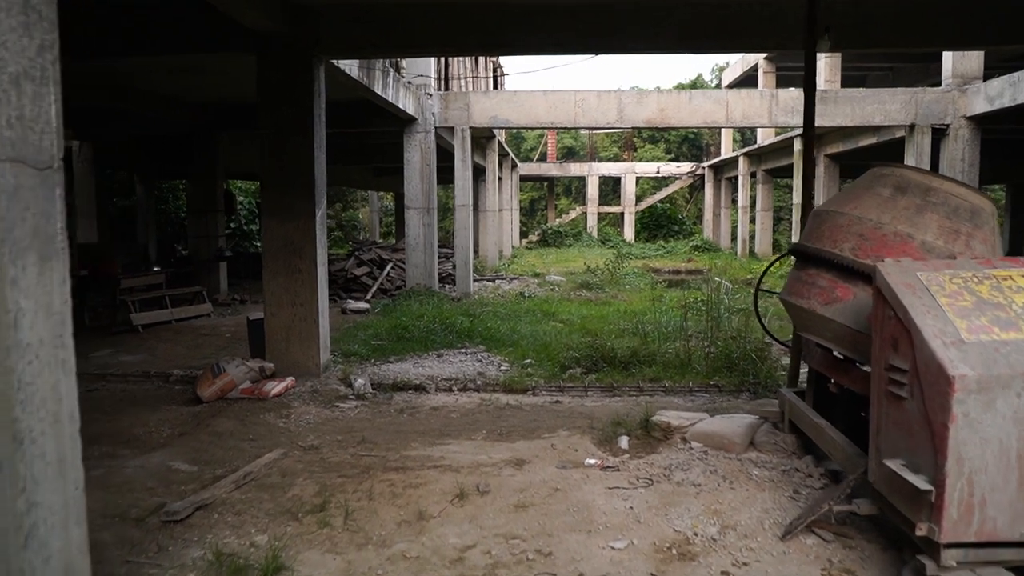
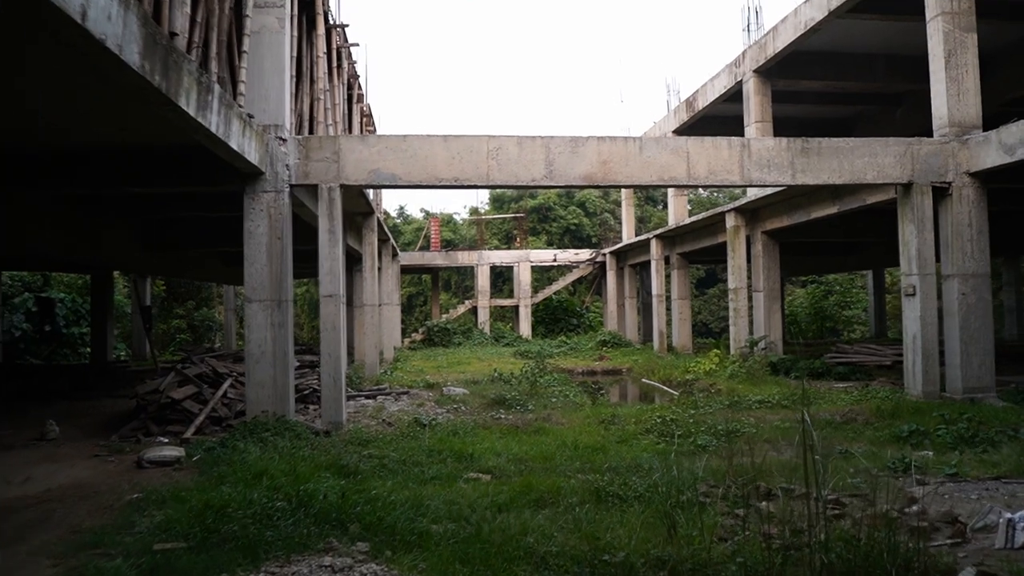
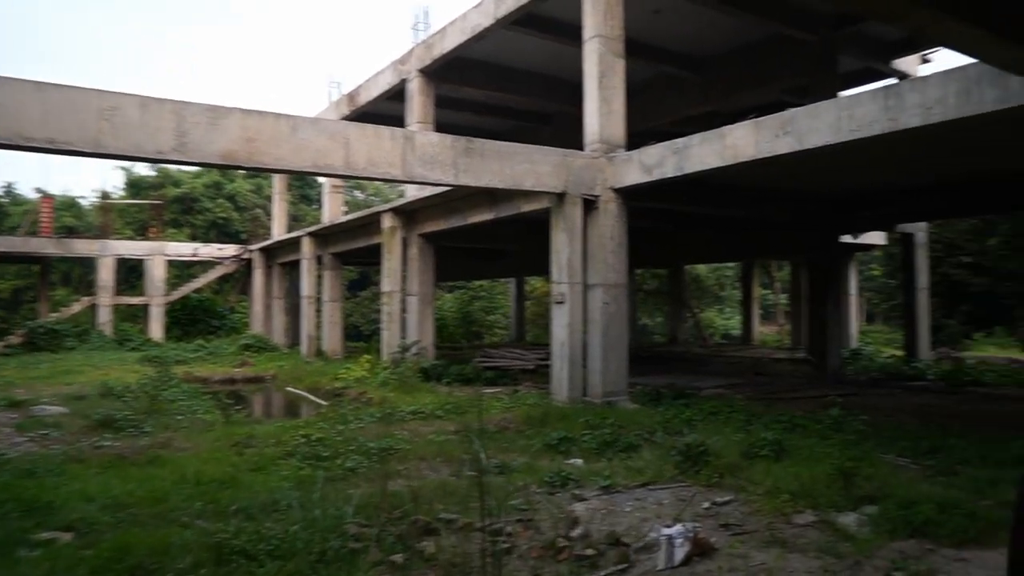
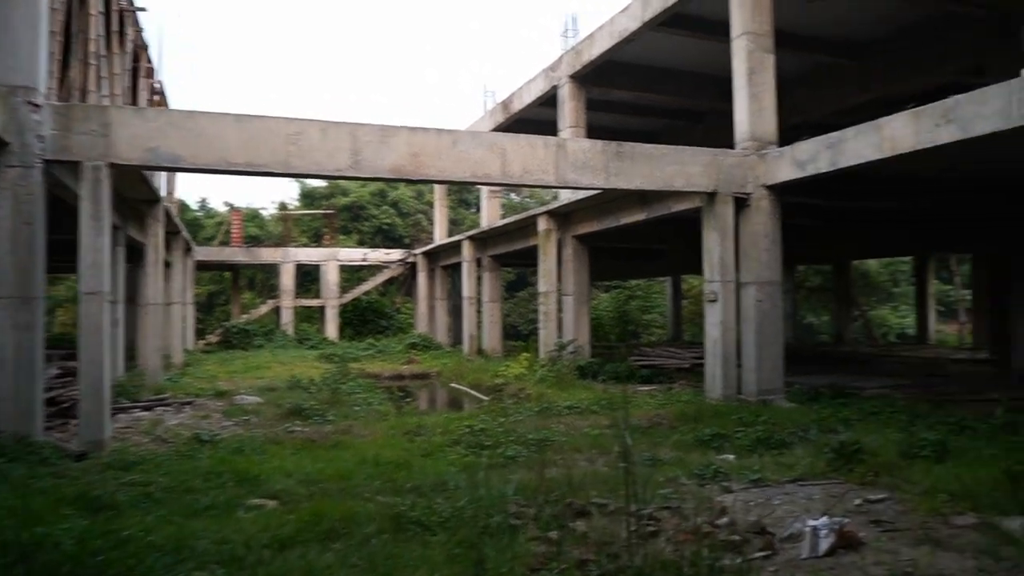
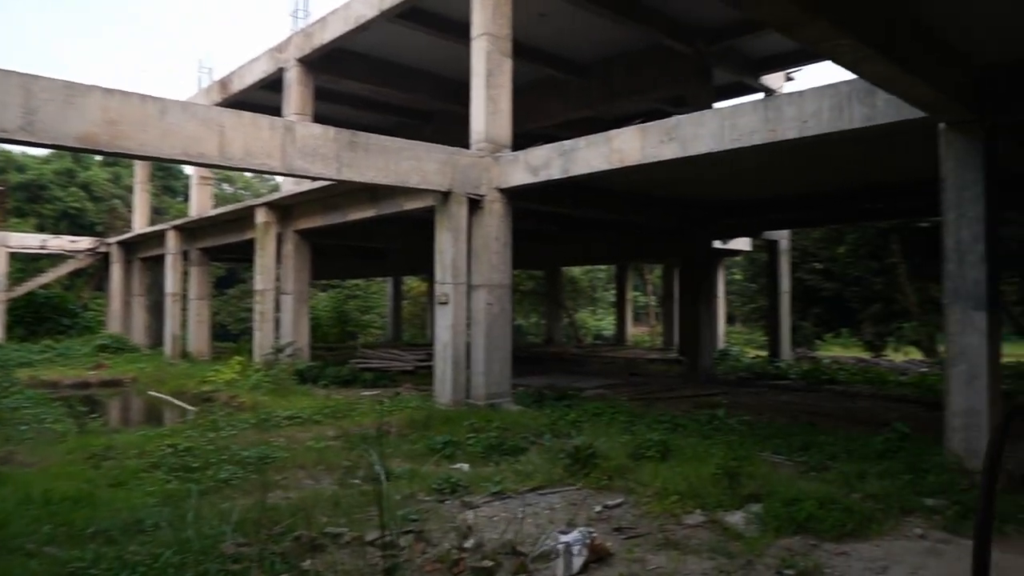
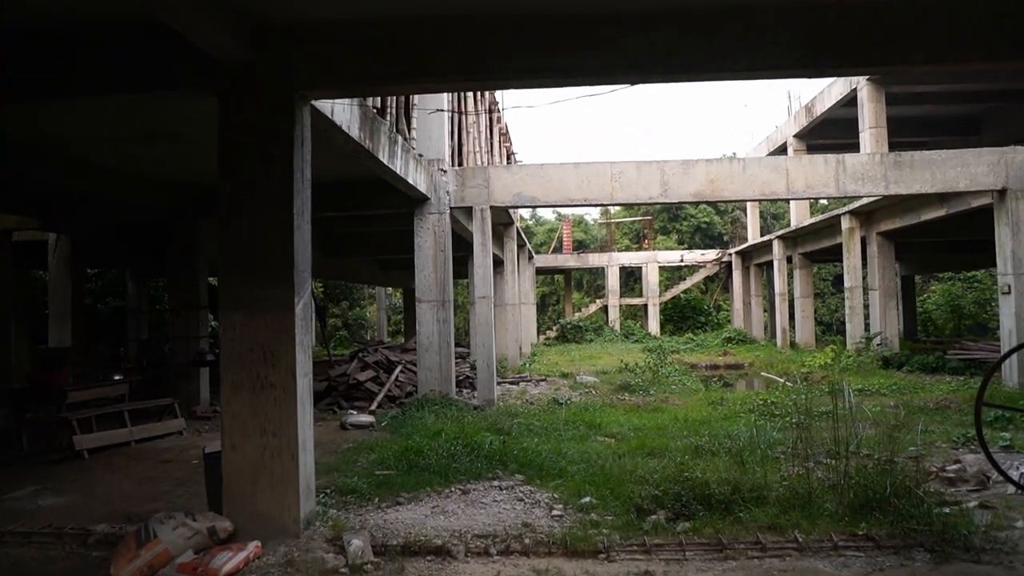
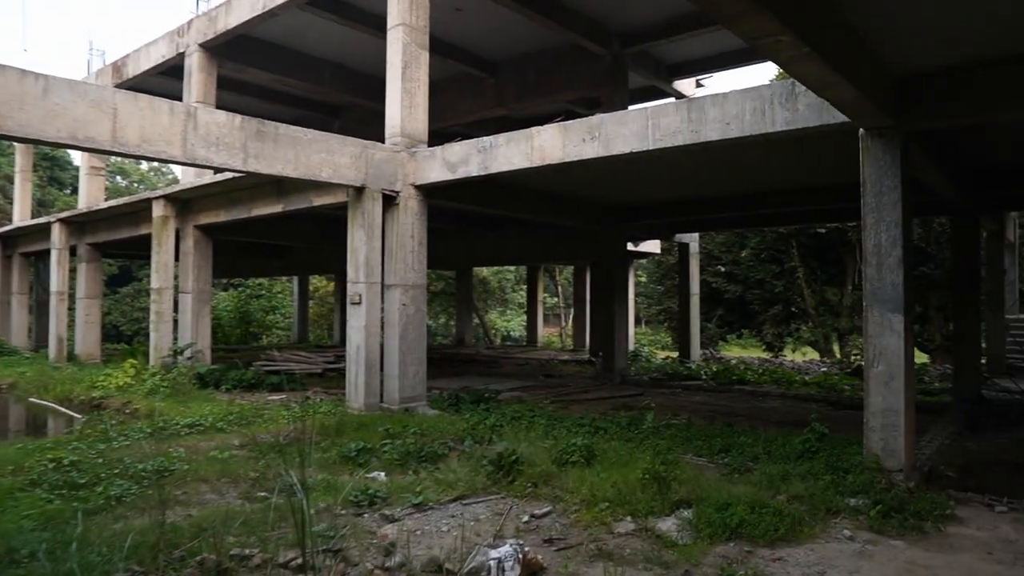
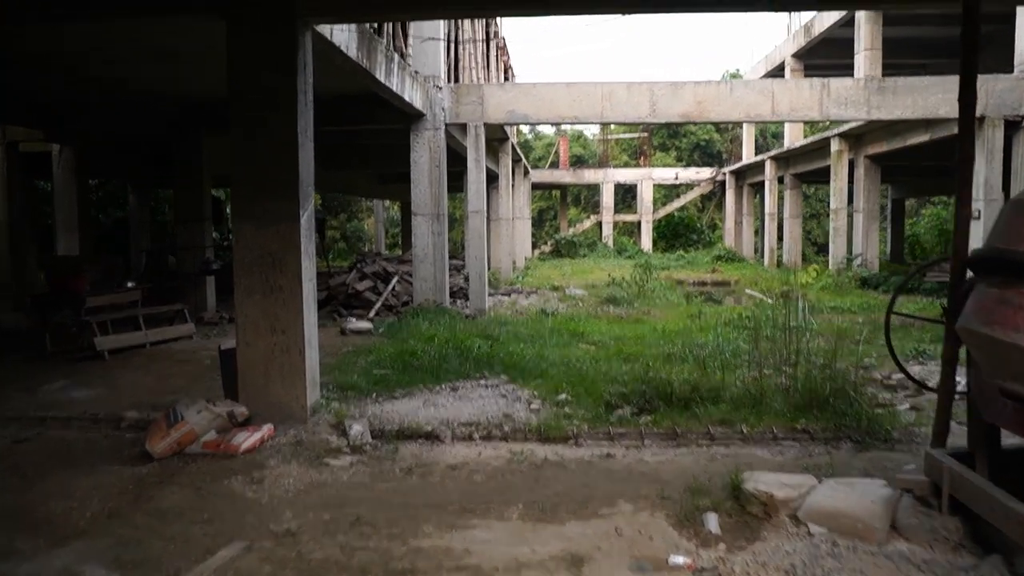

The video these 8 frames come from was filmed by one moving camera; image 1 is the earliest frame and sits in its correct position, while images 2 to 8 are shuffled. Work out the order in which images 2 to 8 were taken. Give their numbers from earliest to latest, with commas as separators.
8, 6, 2, 4, 3, 5, 7
